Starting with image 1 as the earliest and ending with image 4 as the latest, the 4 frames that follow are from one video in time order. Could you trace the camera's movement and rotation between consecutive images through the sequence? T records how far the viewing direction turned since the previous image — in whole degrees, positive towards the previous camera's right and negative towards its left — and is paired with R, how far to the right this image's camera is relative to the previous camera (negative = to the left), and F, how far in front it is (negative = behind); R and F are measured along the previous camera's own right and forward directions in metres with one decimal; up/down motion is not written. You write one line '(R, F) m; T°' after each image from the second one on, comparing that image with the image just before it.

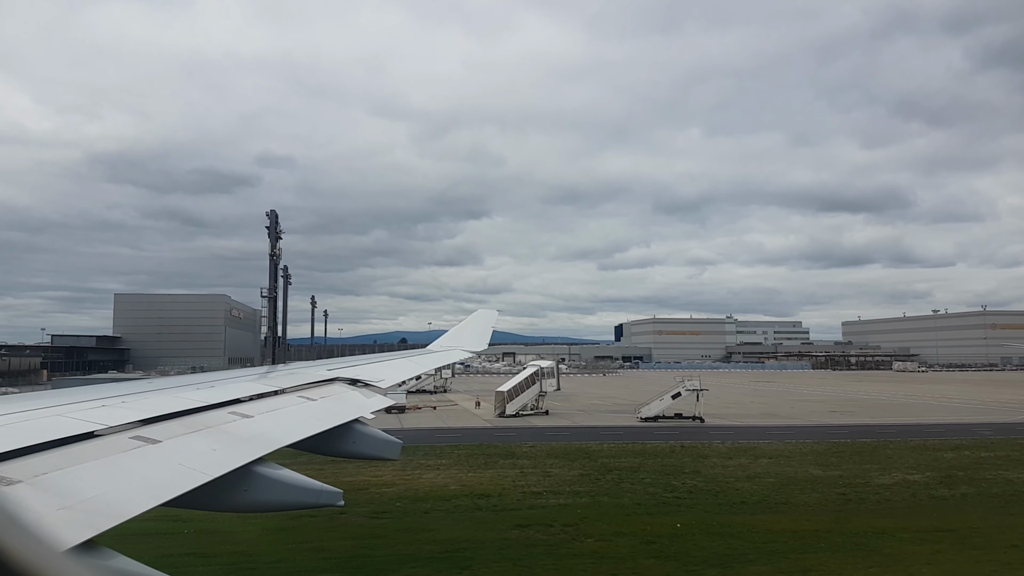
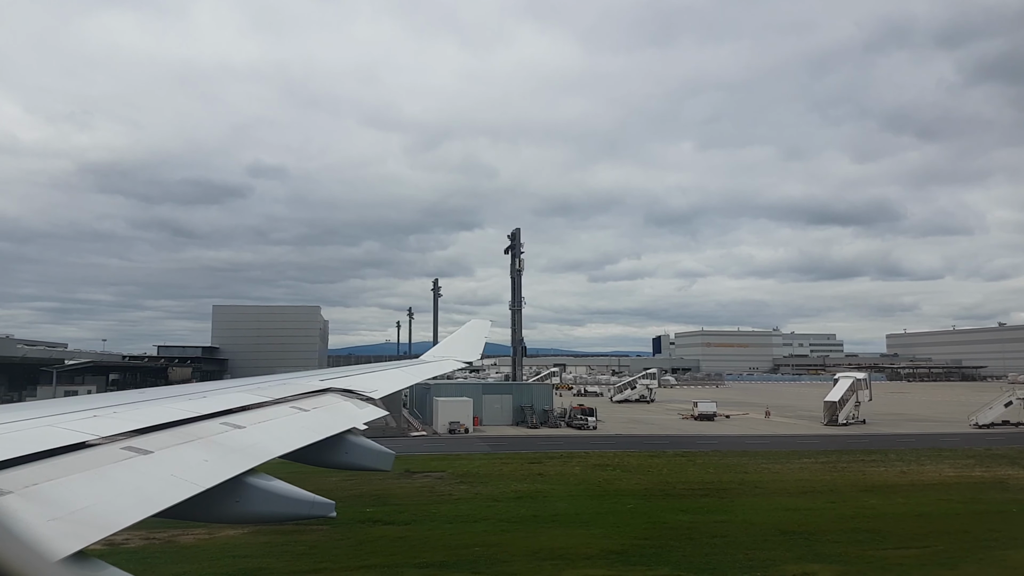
(-4.4, +0.8) m; +1°
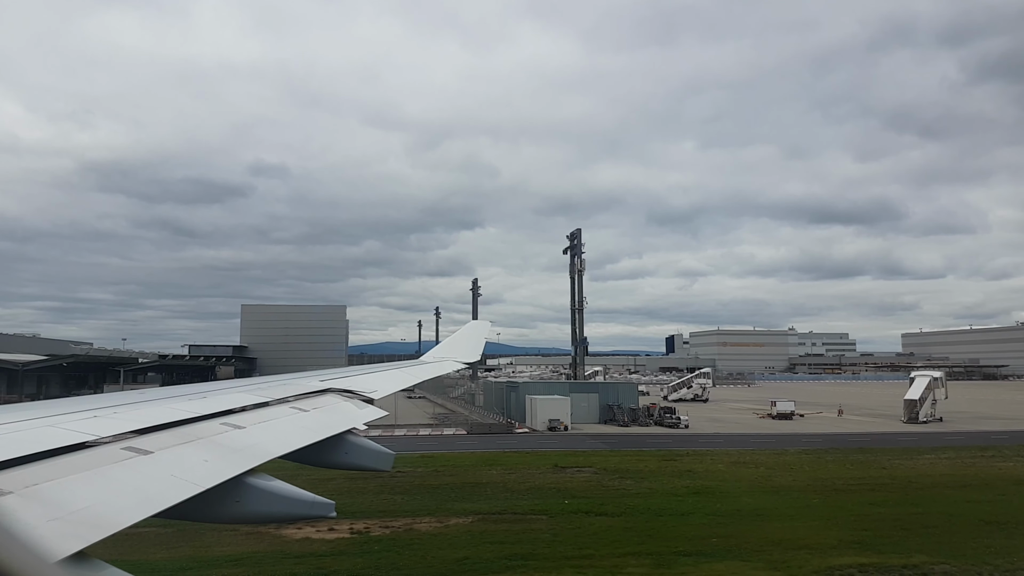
(+0.3, -0.3) m; 0°
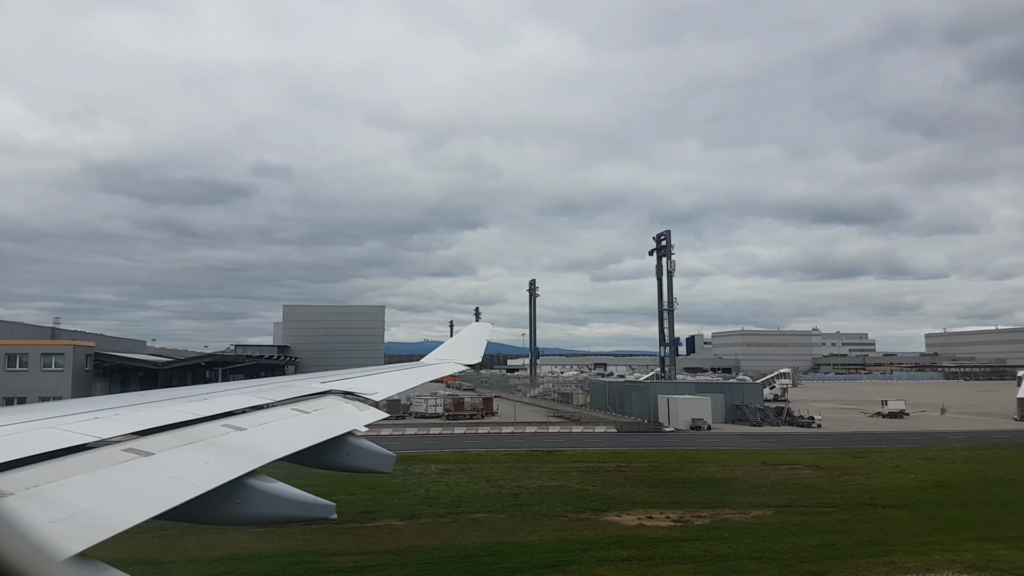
(+0.1, 0.0) m; 0°
